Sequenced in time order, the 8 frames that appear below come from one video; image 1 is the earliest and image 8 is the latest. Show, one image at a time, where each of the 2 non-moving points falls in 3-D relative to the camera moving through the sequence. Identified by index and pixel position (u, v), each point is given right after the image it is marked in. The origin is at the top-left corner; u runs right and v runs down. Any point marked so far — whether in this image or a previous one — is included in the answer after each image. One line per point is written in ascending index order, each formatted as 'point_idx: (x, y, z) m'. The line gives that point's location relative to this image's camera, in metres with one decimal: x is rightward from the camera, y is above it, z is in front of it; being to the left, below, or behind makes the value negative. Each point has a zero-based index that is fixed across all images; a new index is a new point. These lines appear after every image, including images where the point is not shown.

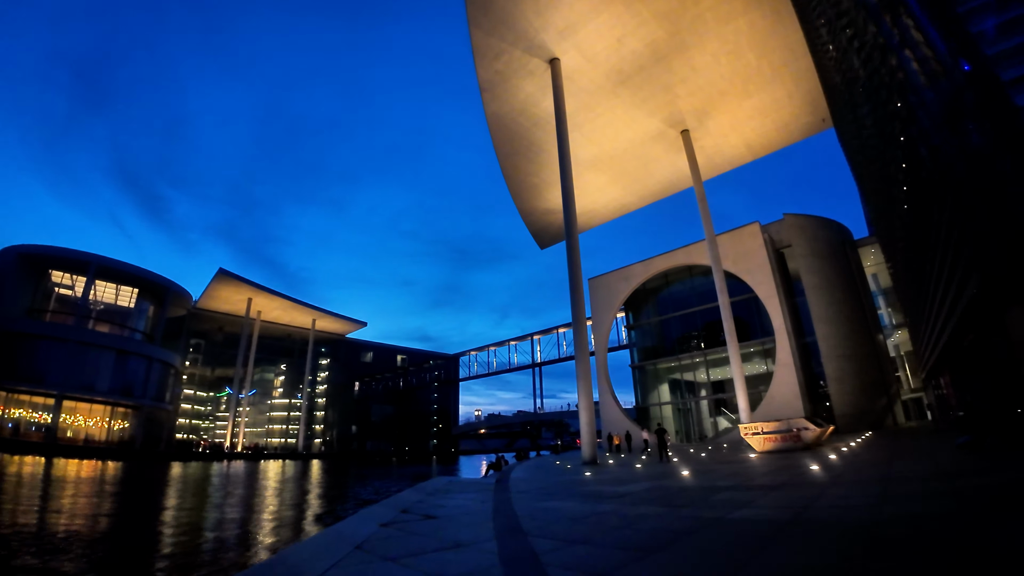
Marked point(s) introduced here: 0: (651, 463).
0: (+3.1, -4.0, +10.6) m
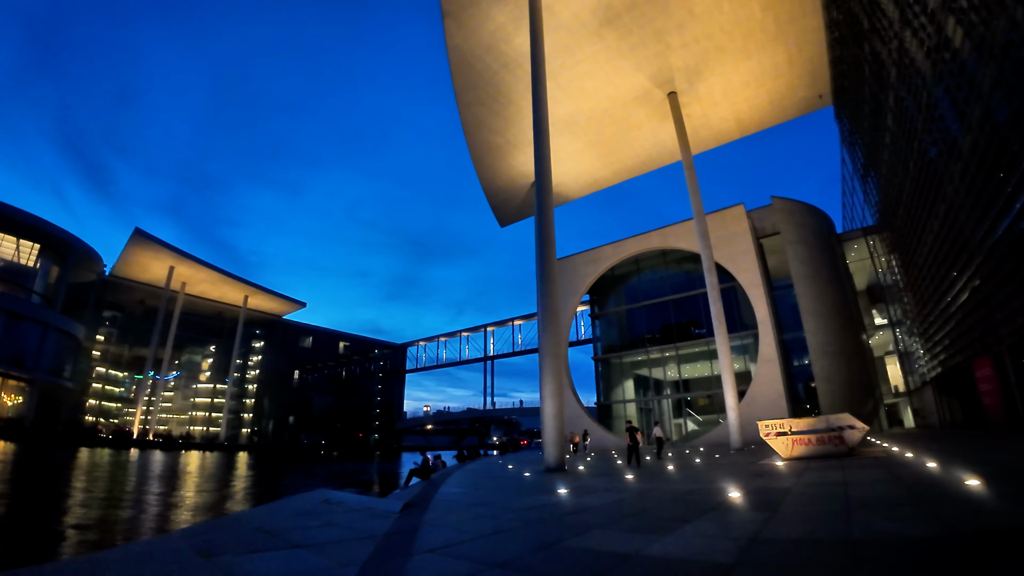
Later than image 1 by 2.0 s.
0: (+2.1, -3.1, +7.8) m
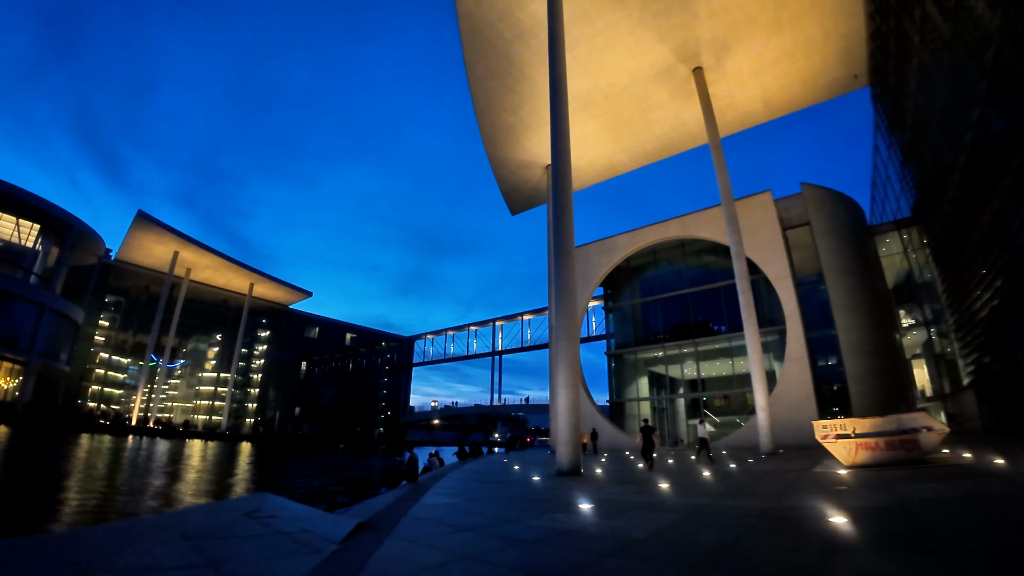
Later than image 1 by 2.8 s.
0: (+2.1, -2.7, +6.6) m
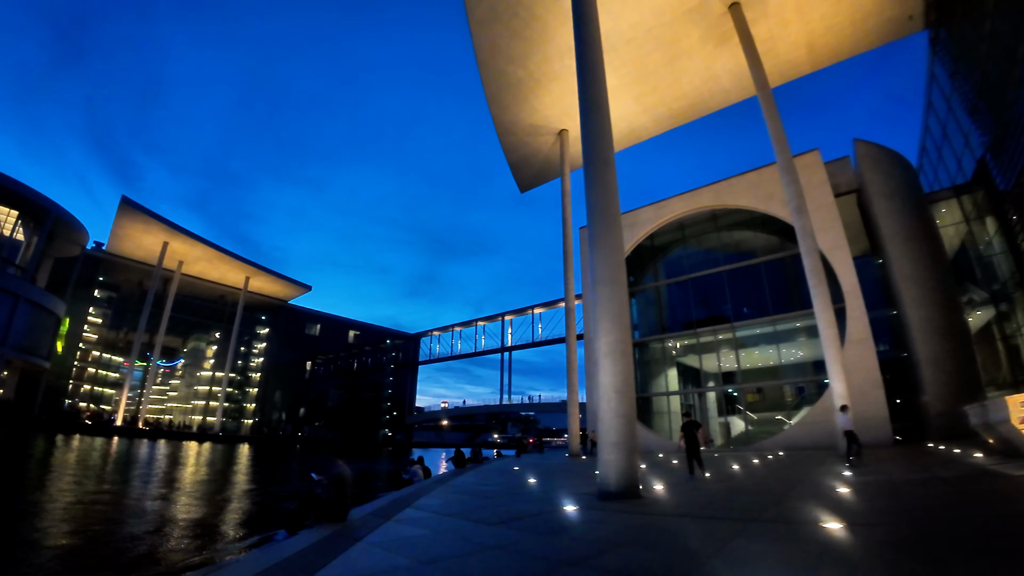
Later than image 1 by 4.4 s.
0: (+2.3, -1.9, +4.0) m
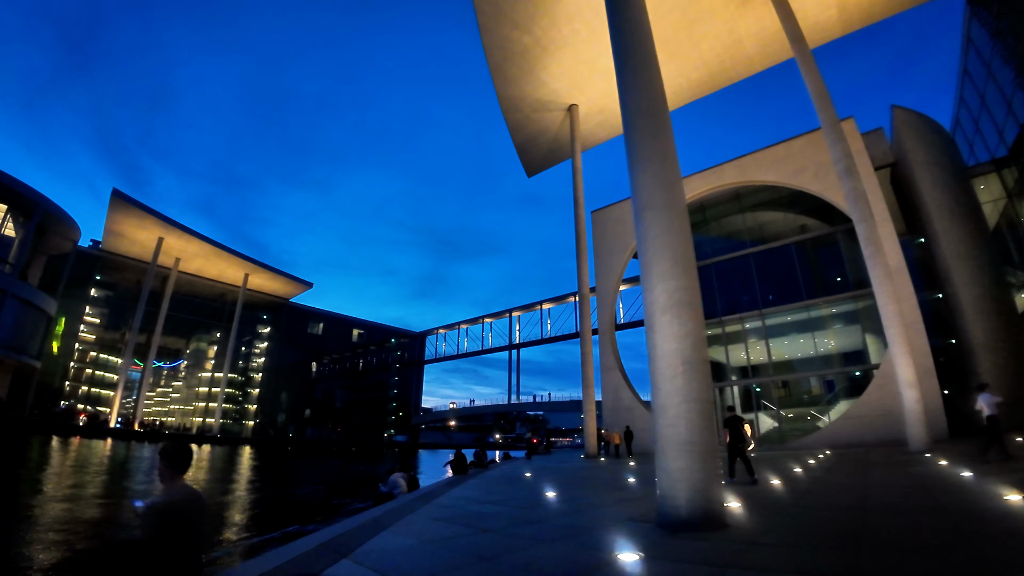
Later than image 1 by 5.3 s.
0: (+2.3, -1.4, +2.6) m
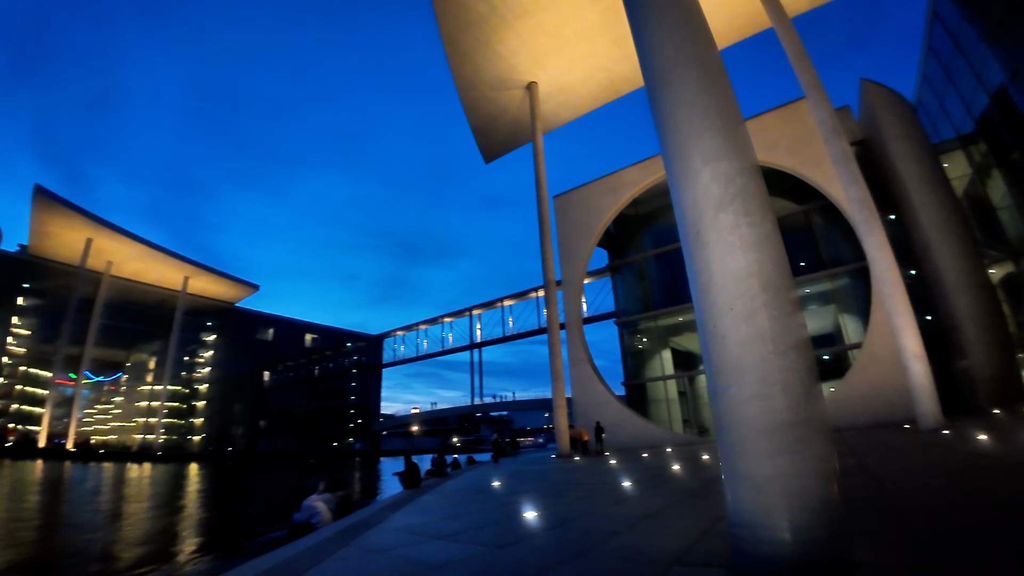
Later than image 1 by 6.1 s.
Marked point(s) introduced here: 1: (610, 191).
0: (+2.2, -0.9, +1.5) m
1: (+3.8, +3.7, +19.2) m
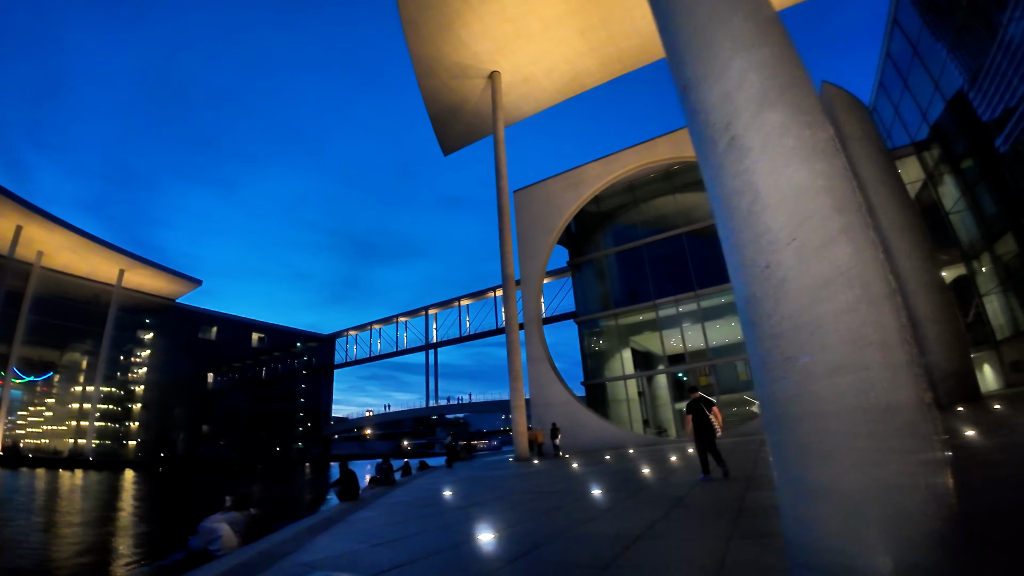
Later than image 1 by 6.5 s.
0: (+2.1, -0.7, +1.0) m
1: (+2.2, +3.8, +18.8) m
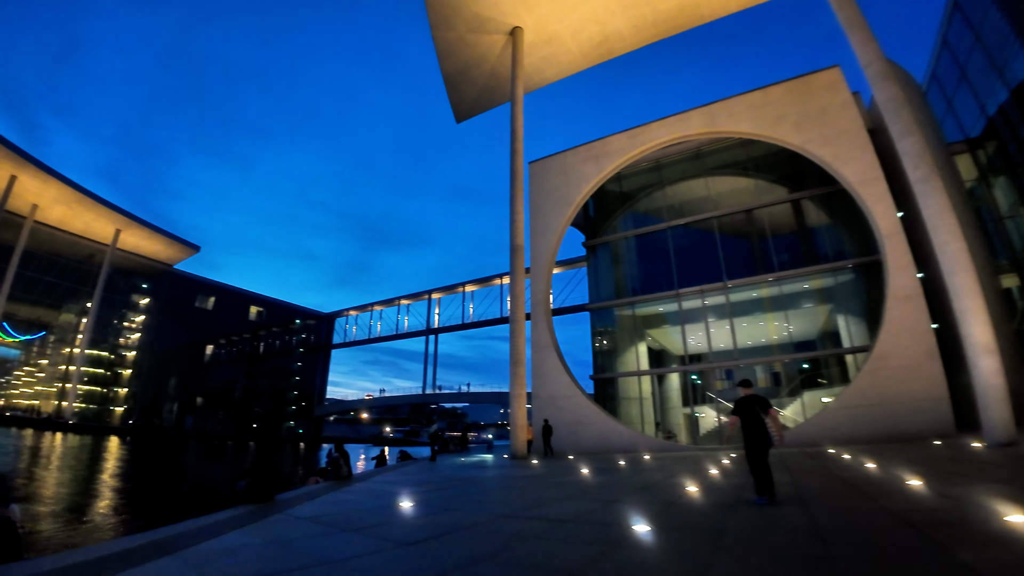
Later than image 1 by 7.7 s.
0: (+2.1, -0.4, -0.5) m
1: (+2.8, +4.3, +17.2) m
